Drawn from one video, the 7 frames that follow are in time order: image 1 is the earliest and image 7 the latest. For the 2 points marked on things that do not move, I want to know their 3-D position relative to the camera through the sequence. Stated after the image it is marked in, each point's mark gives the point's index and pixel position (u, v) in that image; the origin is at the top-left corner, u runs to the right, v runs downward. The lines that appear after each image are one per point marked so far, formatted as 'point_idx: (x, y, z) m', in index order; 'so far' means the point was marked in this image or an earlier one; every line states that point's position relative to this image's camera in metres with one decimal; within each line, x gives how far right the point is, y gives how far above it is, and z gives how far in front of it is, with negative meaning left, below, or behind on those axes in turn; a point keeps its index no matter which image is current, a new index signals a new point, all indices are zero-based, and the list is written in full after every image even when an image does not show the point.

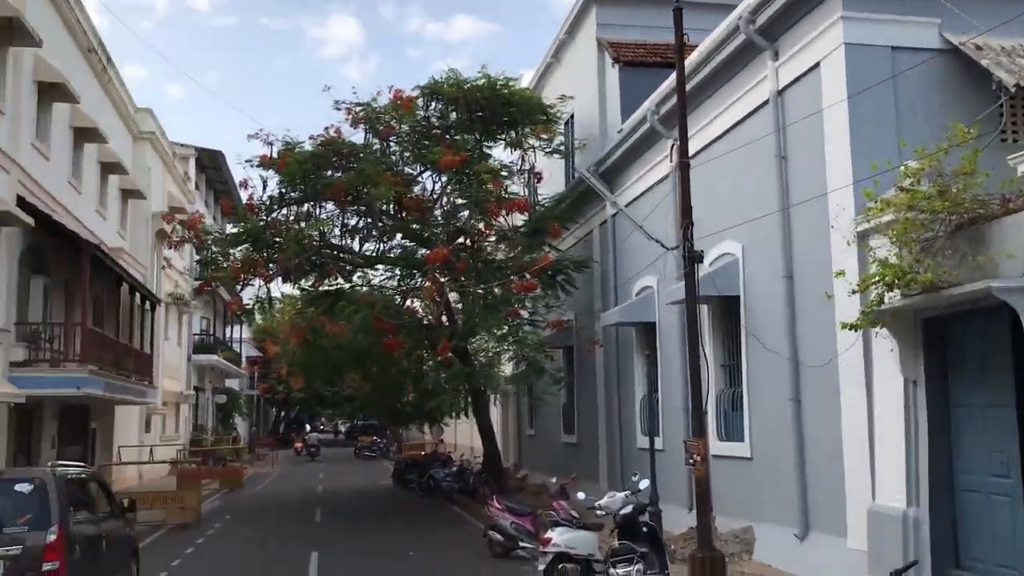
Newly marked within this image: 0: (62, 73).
0: (-9.1, +4.4, +19.7) m
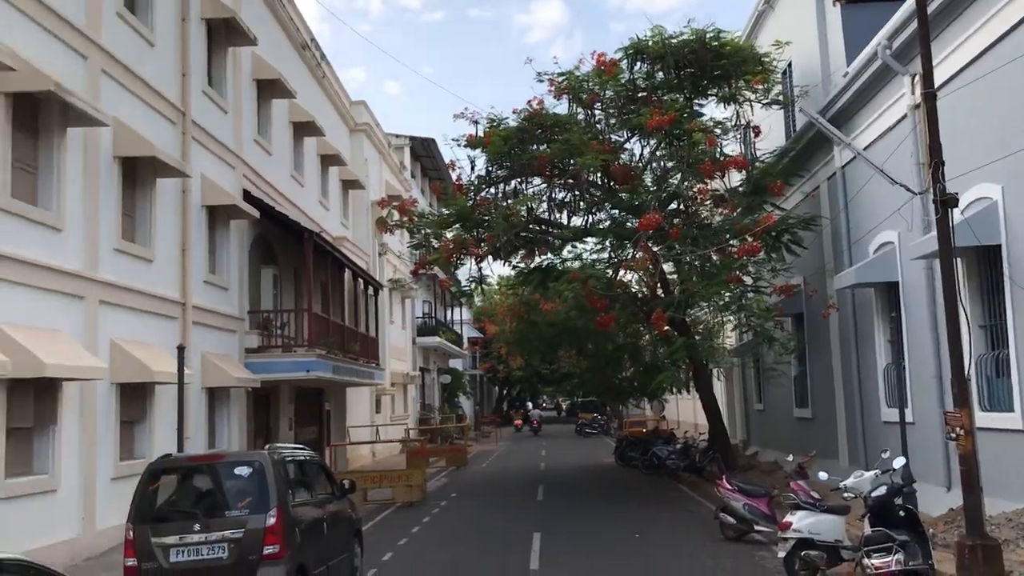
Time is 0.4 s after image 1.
0: (-4.9, +4.6, +20.5) m
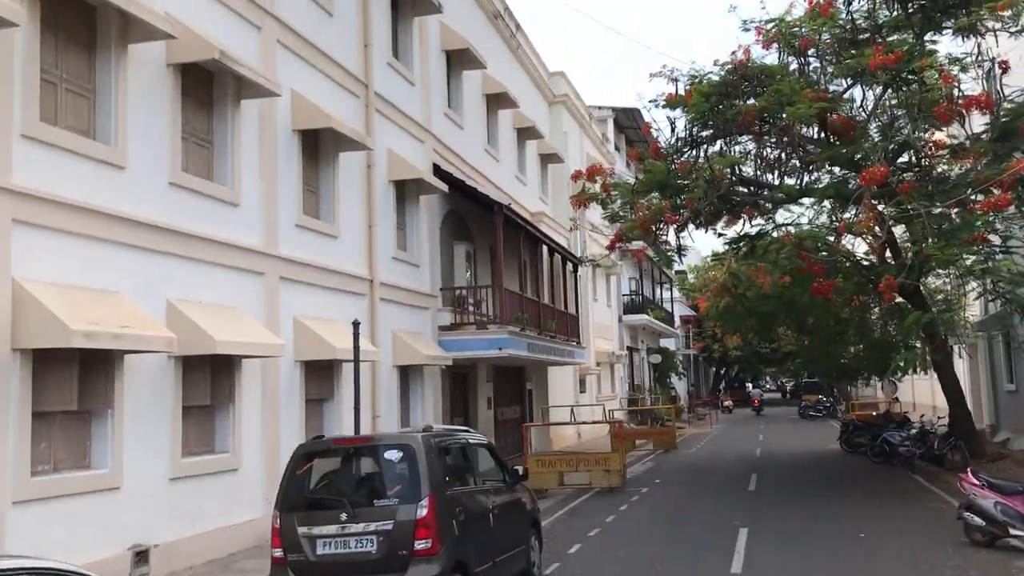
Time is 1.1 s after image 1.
0: (-0.9, +5.1, +20.0) m
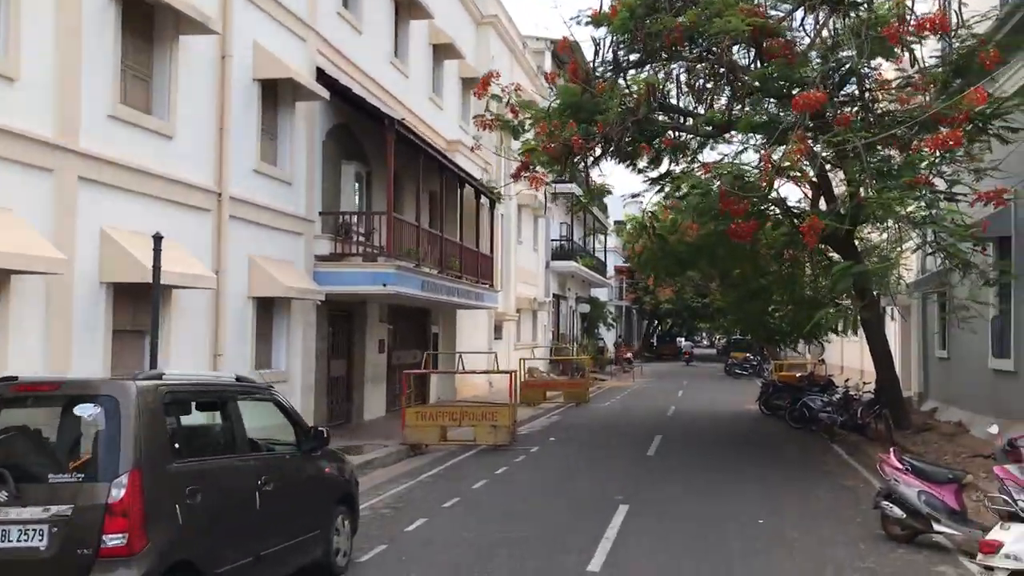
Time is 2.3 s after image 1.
0: (-2.5, +6.4, +17.6) m
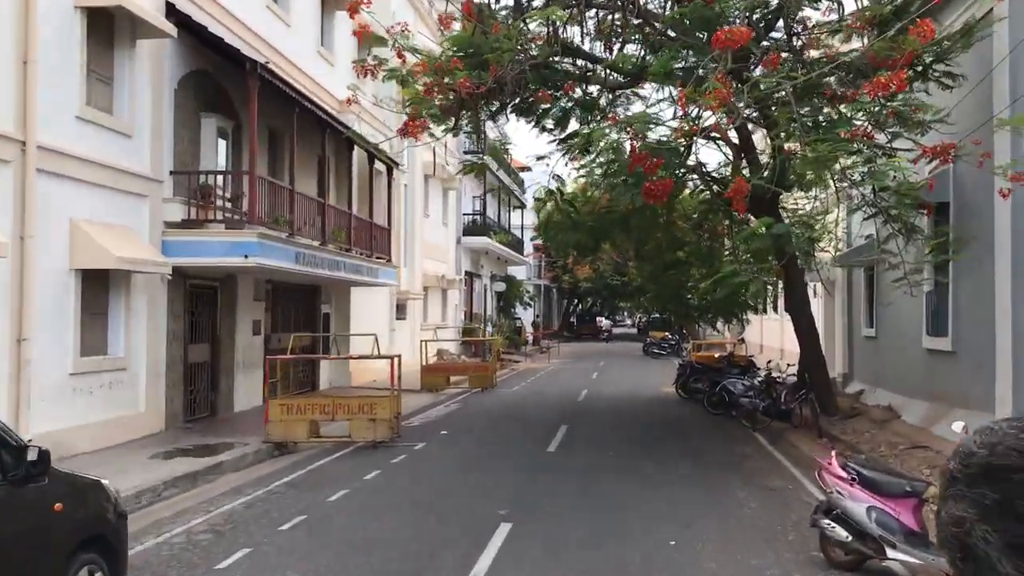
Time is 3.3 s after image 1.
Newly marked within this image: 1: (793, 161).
0: (-4.3, +6.8, +15.3) m
1: (+3.0, +1.4, +10.5) m
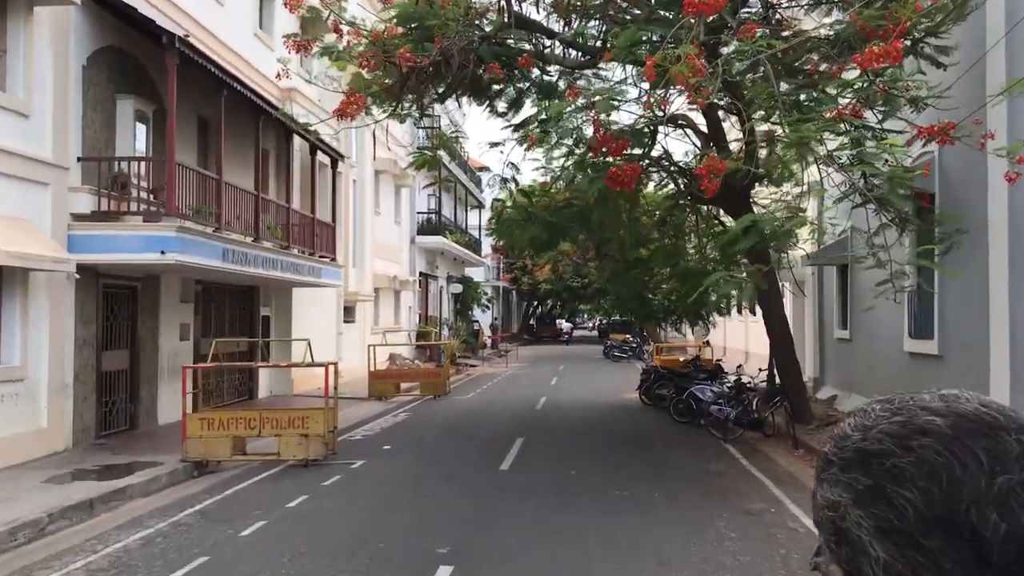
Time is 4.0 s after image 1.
0: (-5.0, +6.8, +14.0) m
1: (+2.5, +1.4, +9.4) m
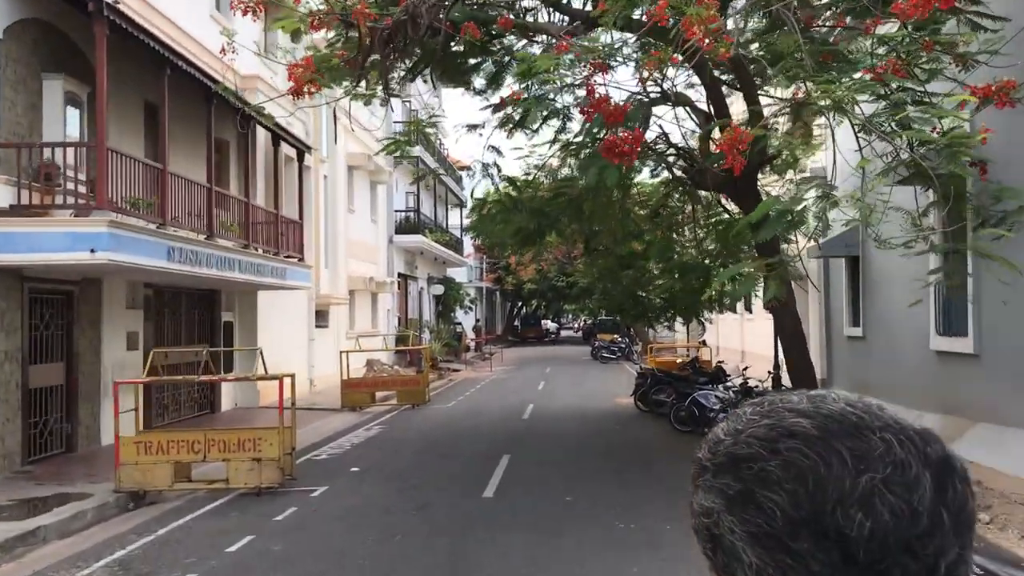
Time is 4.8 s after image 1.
0: (-5.3, +6.7, +12.5) m
1: (+2.3, +1.5, +8.0) m
